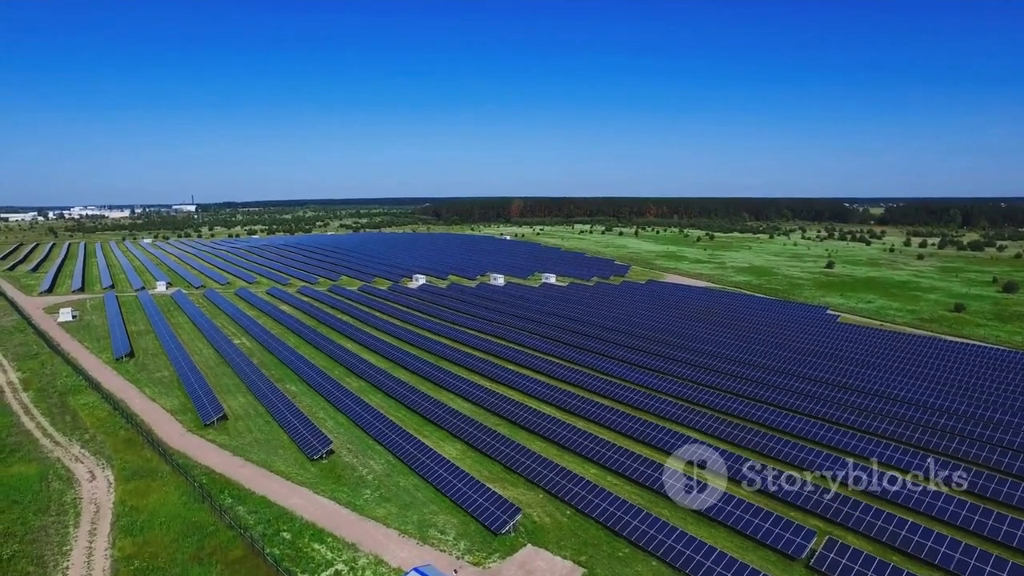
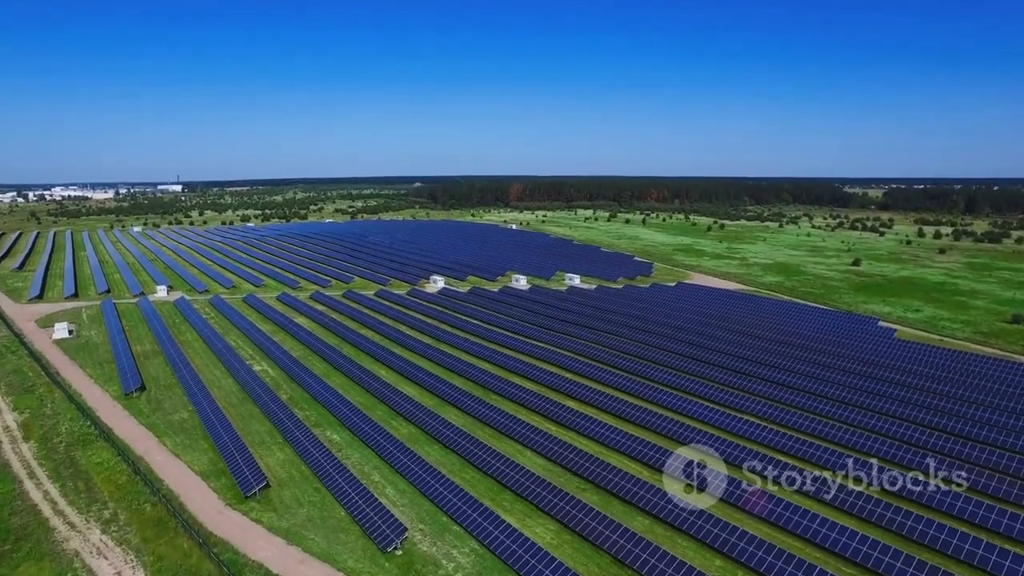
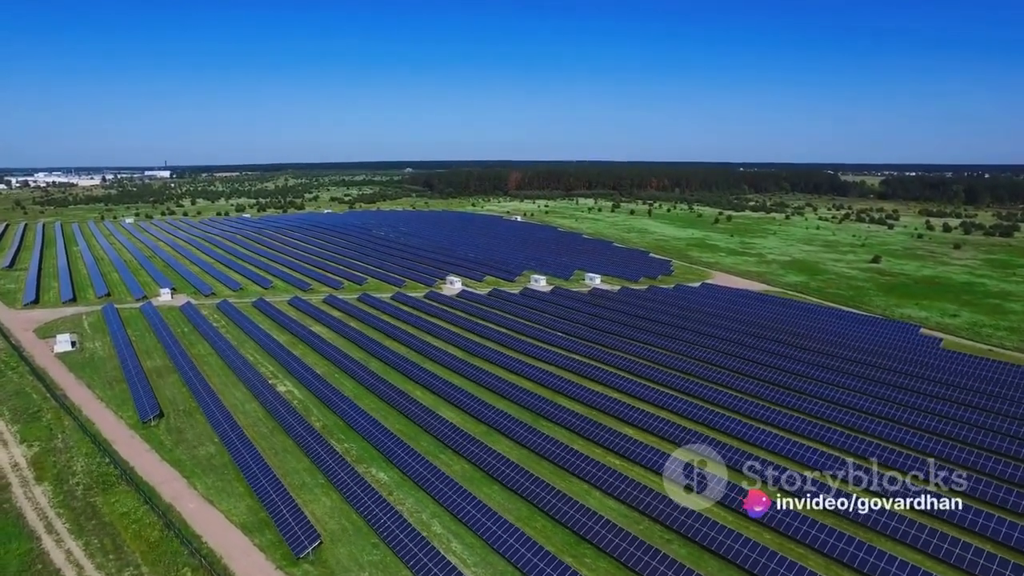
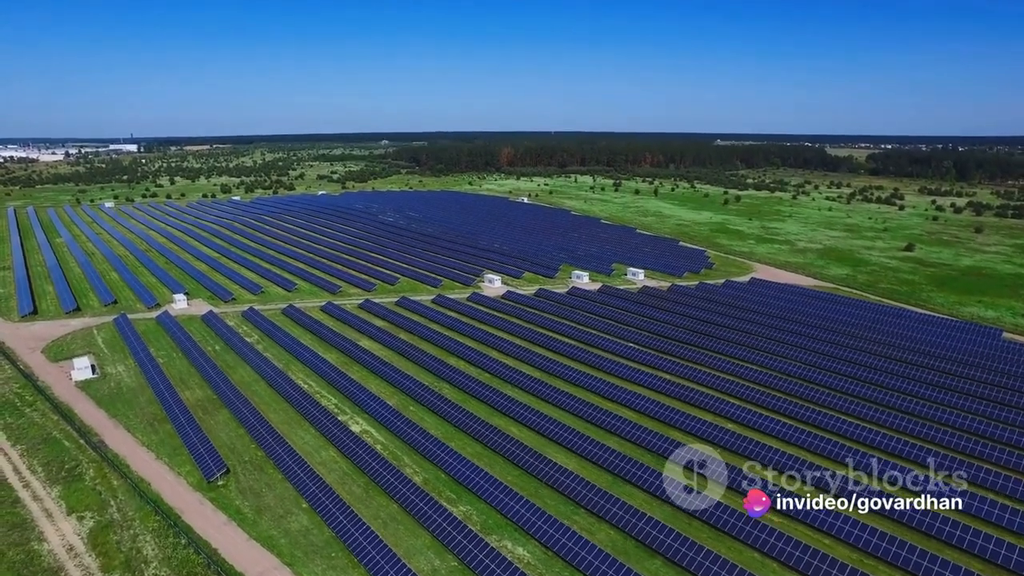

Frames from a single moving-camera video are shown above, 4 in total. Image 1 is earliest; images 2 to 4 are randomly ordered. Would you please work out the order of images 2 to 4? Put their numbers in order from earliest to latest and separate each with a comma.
2, 3, 4
